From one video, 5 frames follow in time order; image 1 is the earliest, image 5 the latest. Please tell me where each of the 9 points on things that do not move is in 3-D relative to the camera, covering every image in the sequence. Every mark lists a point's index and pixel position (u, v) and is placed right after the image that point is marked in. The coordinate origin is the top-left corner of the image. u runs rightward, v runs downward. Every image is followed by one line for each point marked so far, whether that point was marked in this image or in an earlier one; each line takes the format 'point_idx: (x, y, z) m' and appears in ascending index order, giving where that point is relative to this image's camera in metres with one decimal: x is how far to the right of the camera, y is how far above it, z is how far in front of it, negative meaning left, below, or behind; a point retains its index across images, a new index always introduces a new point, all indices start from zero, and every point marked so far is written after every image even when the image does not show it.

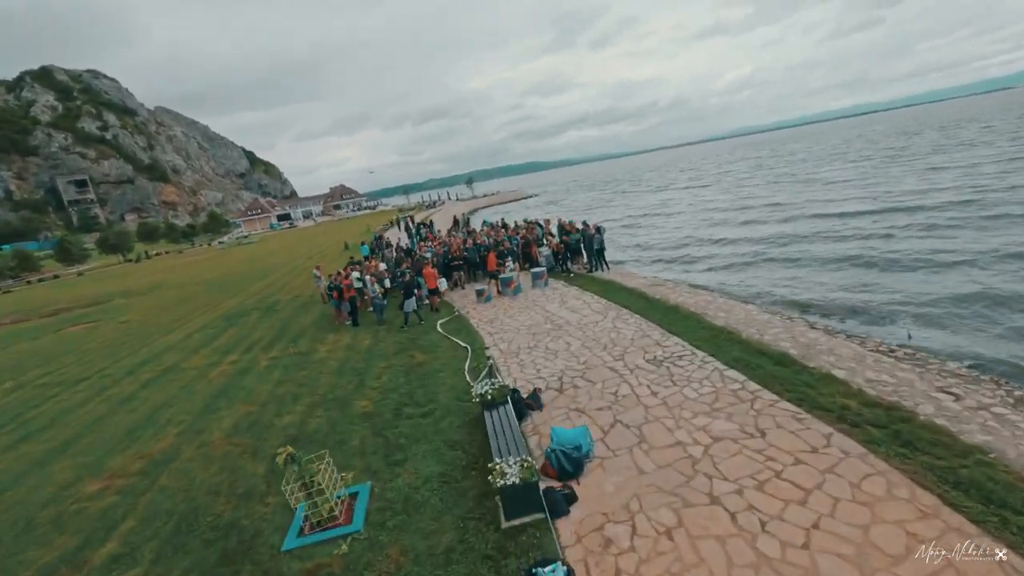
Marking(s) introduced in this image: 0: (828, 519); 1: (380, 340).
0: (+3.7, -2.7, +5.3) m
1: (-4.3, -1.8, +14.8) m
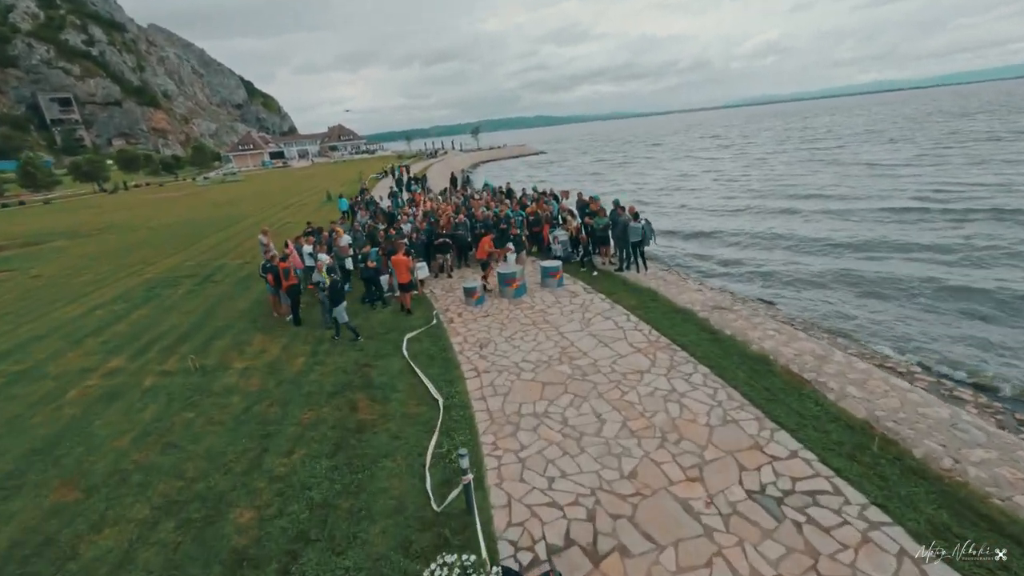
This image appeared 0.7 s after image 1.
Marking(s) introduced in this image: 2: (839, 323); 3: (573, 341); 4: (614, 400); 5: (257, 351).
0: (+3.6, -4.2, +0.9) m
1: (-4.4, -1.7, +10.2) m
2: (+9.8, -1.0, +13.5) m
3: (+1.4, -1.2, +10.2) m
4: (+1.9, -1.9, +8.0) m
5: (-6.4, -1.6, +11.3) m
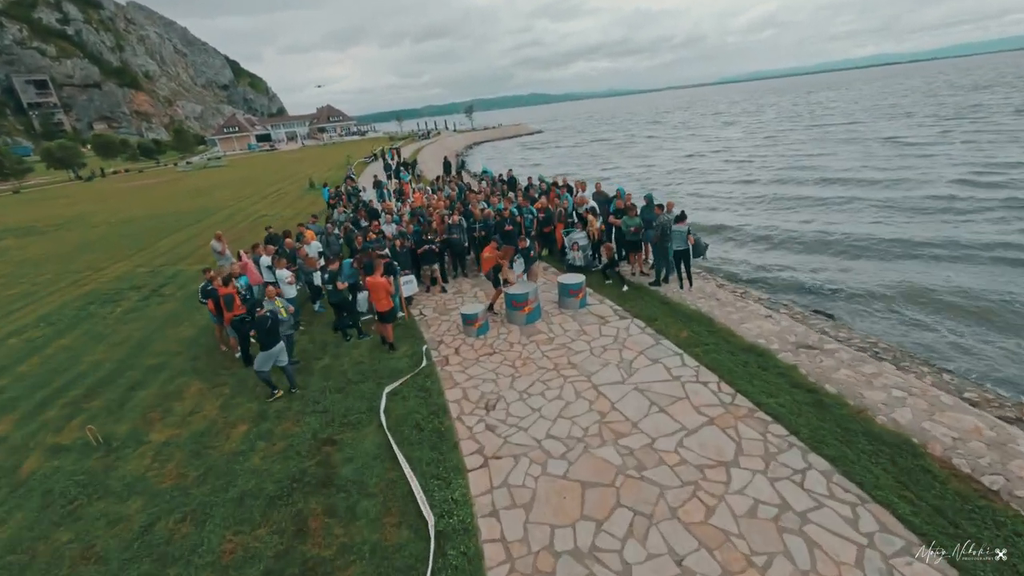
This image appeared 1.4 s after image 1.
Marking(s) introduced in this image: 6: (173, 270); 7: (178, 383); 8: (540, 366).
0: (+4.0, -5.2, -1.8) m
1: (-4.1, -2.5, +7.4) m
2: (+10.1, -1.4, +10.8) m
3: (+1.7, -1.8, +7.4) m
4: (+2.2, -2.6, +5.2) m
5: (-6.1, -2.3, +8.5) m
6: (-13.7, +0.7, +18.0) m
7: (-7.1, -2.0, +9.6) m
8: (+0.5, -1.5, +8.6) m
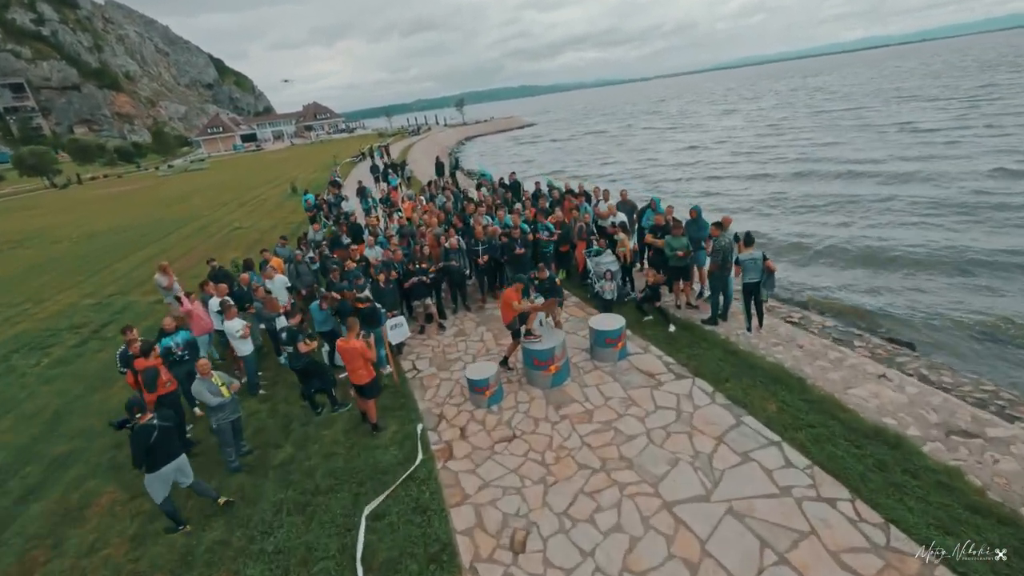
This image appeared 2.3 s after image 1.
0: (+4.6, -6.1, -4.1) m
1: (-3.6, -3.5, +4.9) m
2: (+10.5, -2.1, +8.4) m
3: (+2.1, -2.8, +5.0) m
4: (+2.7, -3.5, +2.8) m
5: (-5.7, -3.4, +6.0) m
6: (-13.4, -0.5, +15.4) m
7: (-6.7, -3.1, +7.0) m
8: (+0.9, -2.4, +6.2) m
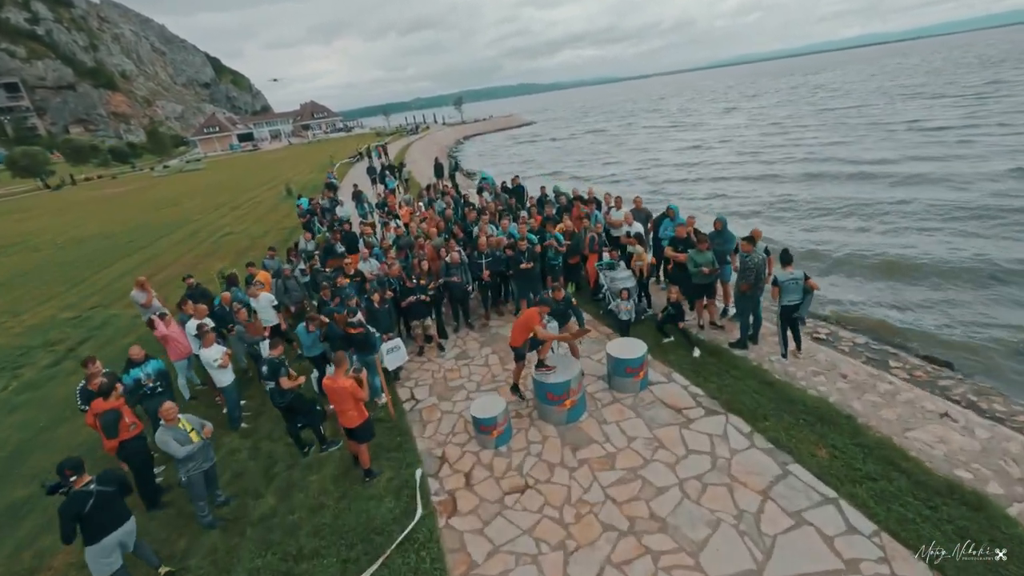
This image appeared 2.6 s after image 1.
0: (+4.8, -6.6, -5.0) m
1: (-3.5, -3.9, +4.1) m
2: (+10.7, -2.4, +7.6) m
3: (+2.3, -3.1, +4.1) m
4: (+2.8, -3.9, +2.0) m
5: (-5.5, -3.8, +5.1) m
6: (-13.2, -0.9, +14.5) m
7: (-6.5, -3.6, +6.2) m
8: (+1.1, -2.8, +5.3) m
